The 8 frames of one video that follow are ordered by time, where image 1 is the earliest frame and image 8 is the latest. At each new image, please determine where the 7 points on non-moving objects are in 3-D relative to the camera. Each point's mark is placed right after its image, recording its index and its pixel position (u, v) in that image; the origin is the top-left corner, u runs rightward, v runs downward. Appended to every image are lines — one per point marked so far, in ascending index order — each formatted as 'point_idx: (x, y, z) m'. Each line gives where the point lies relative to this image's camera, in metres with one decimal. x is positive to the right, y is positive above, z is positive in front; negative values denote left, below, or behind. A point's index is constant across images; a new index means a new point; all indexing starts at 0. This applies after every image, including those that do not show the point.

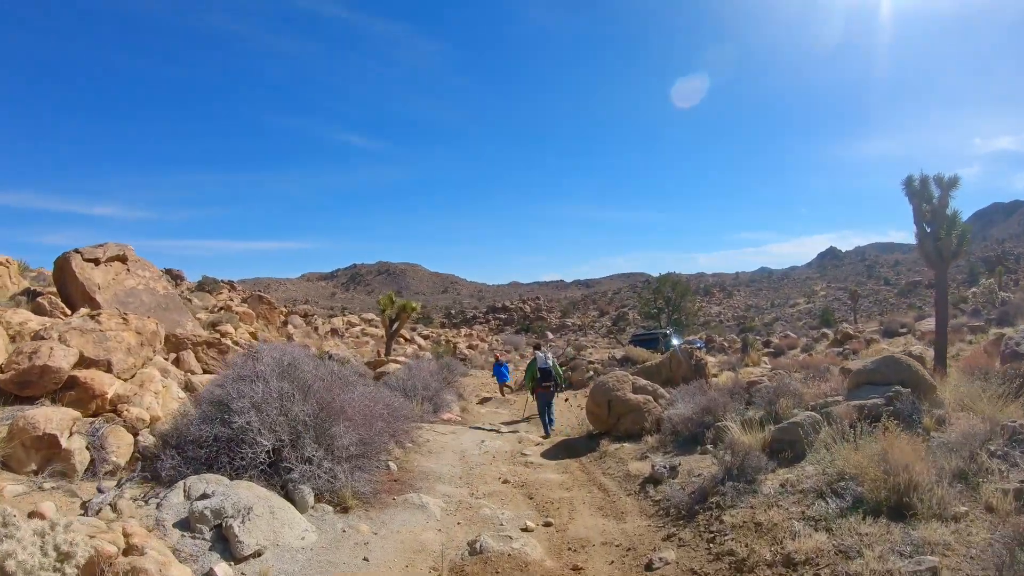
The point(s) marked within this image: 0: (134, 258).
0: (-12.7, +1.1, +18.7) m
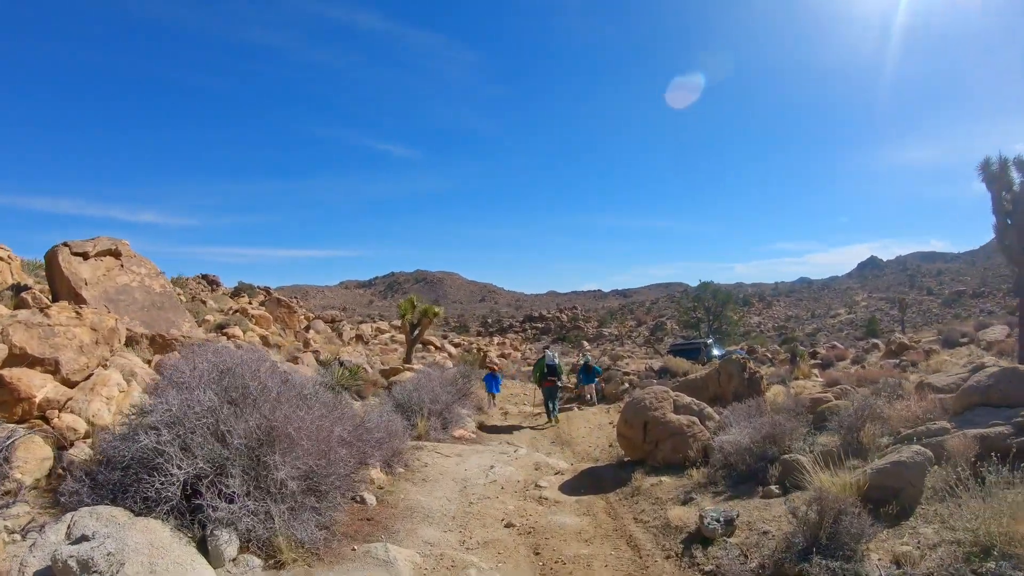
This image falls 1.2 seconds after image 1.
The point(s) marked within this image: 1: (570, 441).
0: (-12.0, +1.1, +17.8) m
1: (+1.2, -3.2, +11.8) m
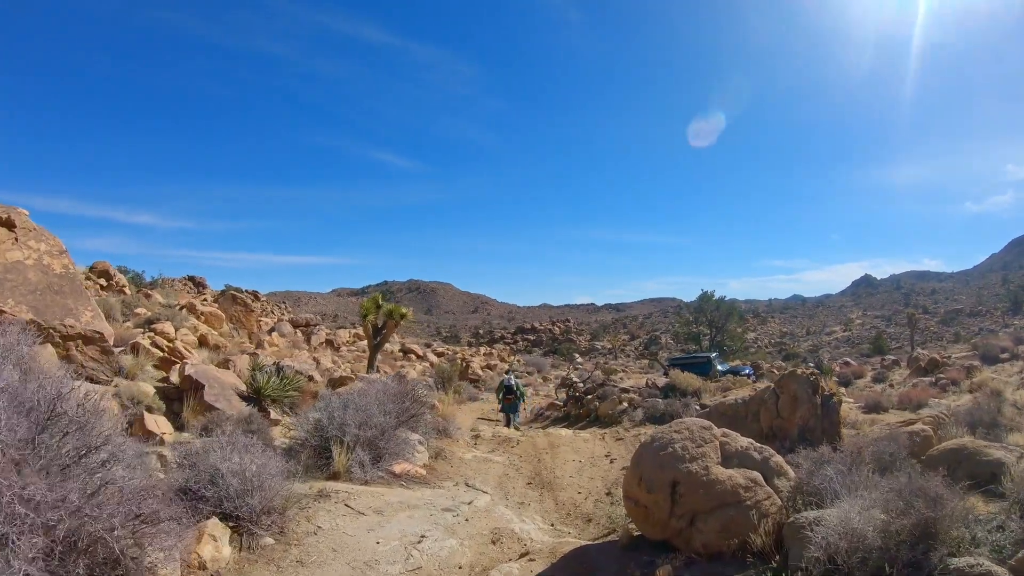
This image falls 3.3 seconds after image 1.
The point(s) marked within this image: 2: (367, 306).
0: (-12.5, +1.5, +14.6) m
1: (+0.6, -3.0, +8.7) m
2: (-4.9, -0.6, +18.9) m
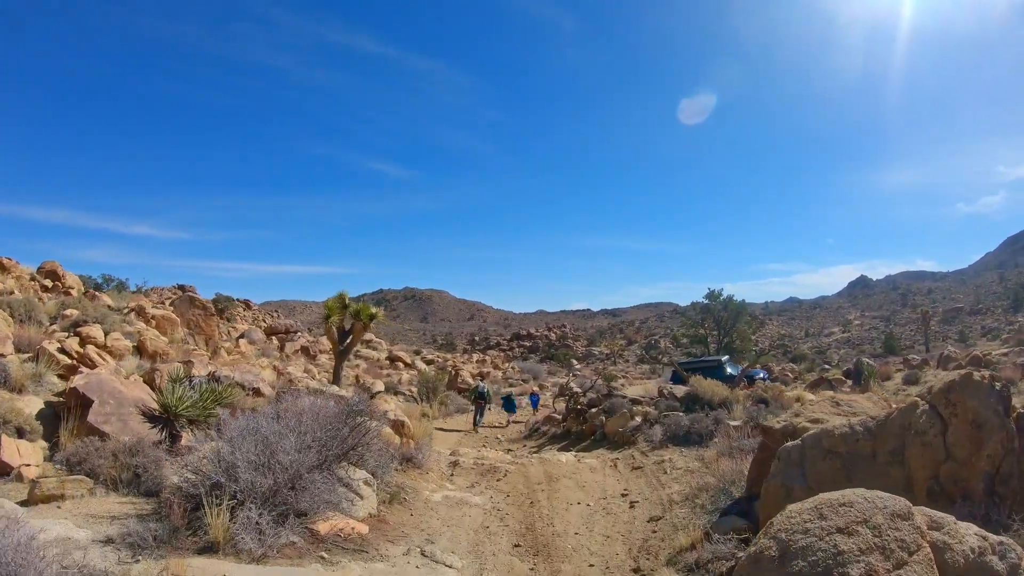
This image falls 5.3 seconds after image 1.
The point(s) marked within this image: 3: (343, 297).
0: (-12.9, +1.5, +11.8) m
1: (+0.4, -2.7, +5.9) m
2: (-5.2, -0.5, +16.2) m
3: (-4.9, -0.3, +16.1) m
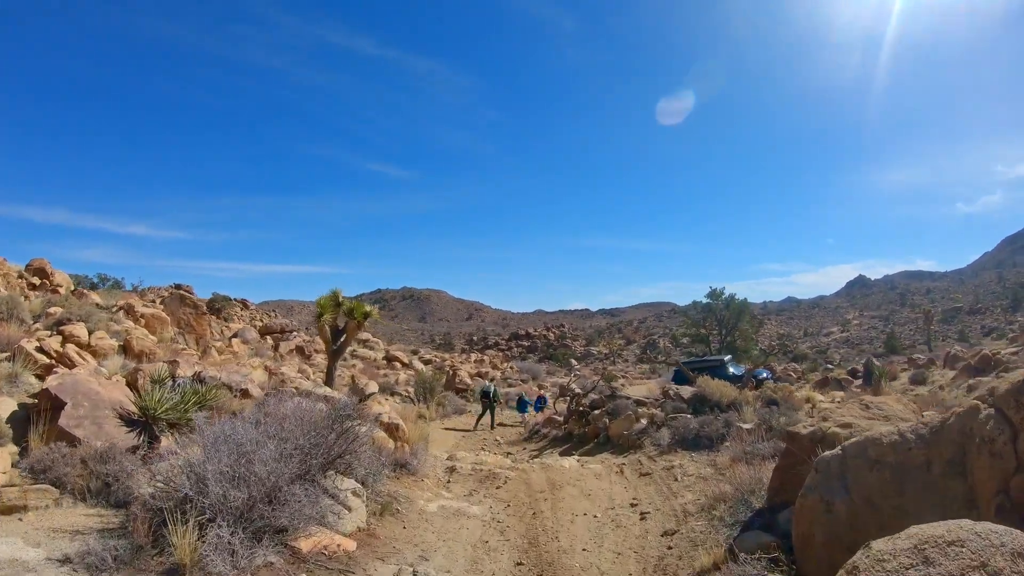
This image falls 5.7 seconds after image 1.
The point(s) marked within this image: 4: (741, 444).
0: (-12.9, +1.6, +11.2) m
1: (+0.4, -2.6, +5.4) m
2: (-5.3, -0.4, +15.6) m
3: (-4.9, -0.2, +15.6) m
4: (+3.5, -2.4, +8.8) m
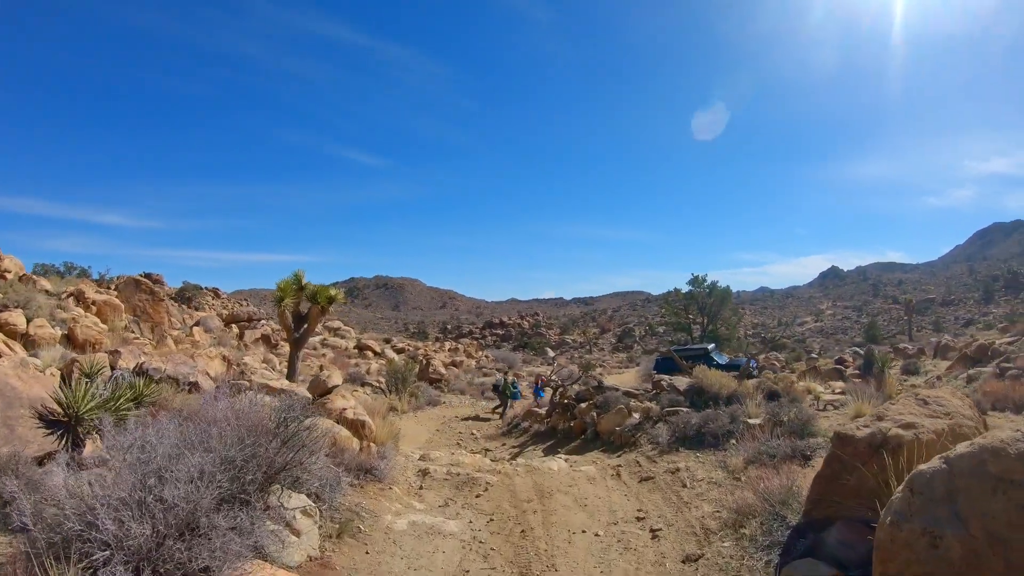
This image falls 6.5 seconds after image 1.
0: (-13.1, +2.0, +9.6) m
1: (+0.3, -2.4, +4.3) m
2: (-5.7, 0.0, +14.3) m
3: (-5.4, +0.2, +14.2) m
4: (+3.3, -2.1, +7.8) m
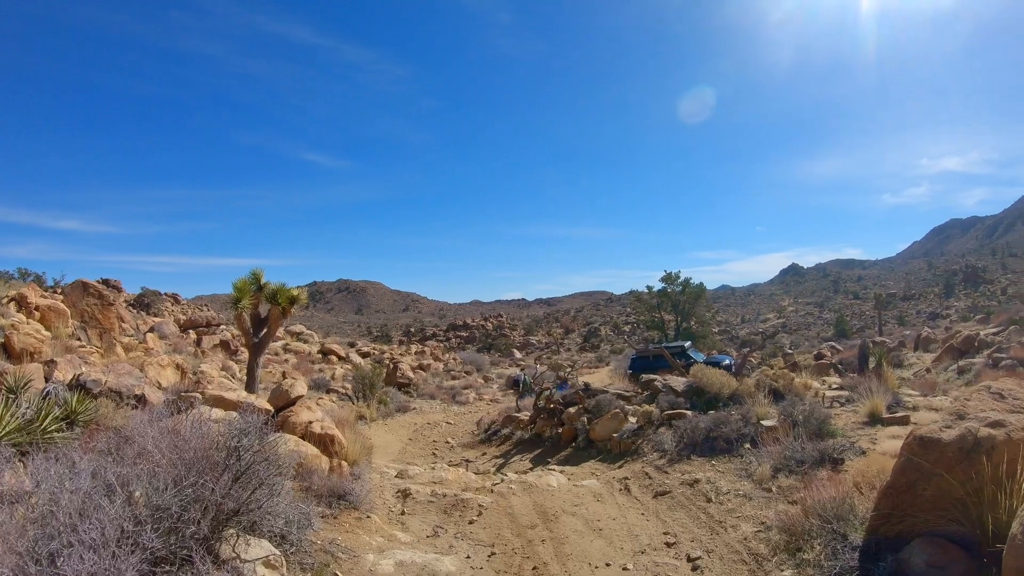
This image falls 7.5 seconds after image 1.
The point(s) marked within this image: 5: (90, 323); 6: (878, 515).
0: (-13.3, +1.8, +7.9) m
1: (+0.5, -2.3, +3.4) m
2: (-6.1, 0.0, +13.0) m
3: (-5.8, +0.2, +13.0) m
4: (+3.2, -2.0, +7.1) m
5: (-14.8, -1.3, +19.8) m
6: (+2.8, -1.7, +4.3) m
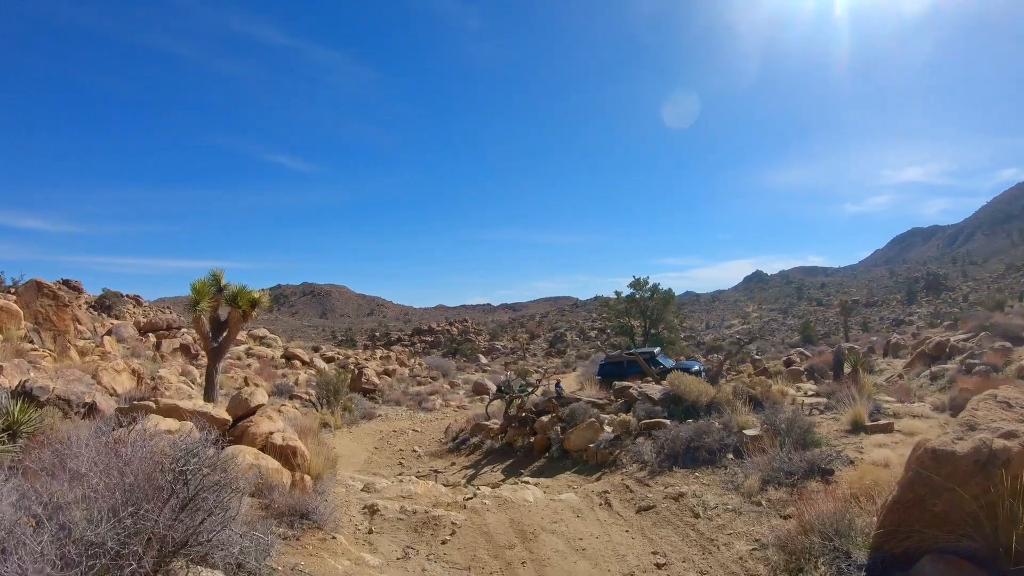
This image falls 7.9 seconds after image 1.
0: (-13.6, +1.9, +6.8) m
1: (+0.4, -2.3, +3.0) m
2: (-6.7, -0.1, +12.3) m
3: (-6.3, +0.2, +12.3) m
4: (+3.0, -2.0, +6.8) m
5: (-15.6, -1.3, +18.6) m
6: (+2.6, -1.7, +4.0) m
